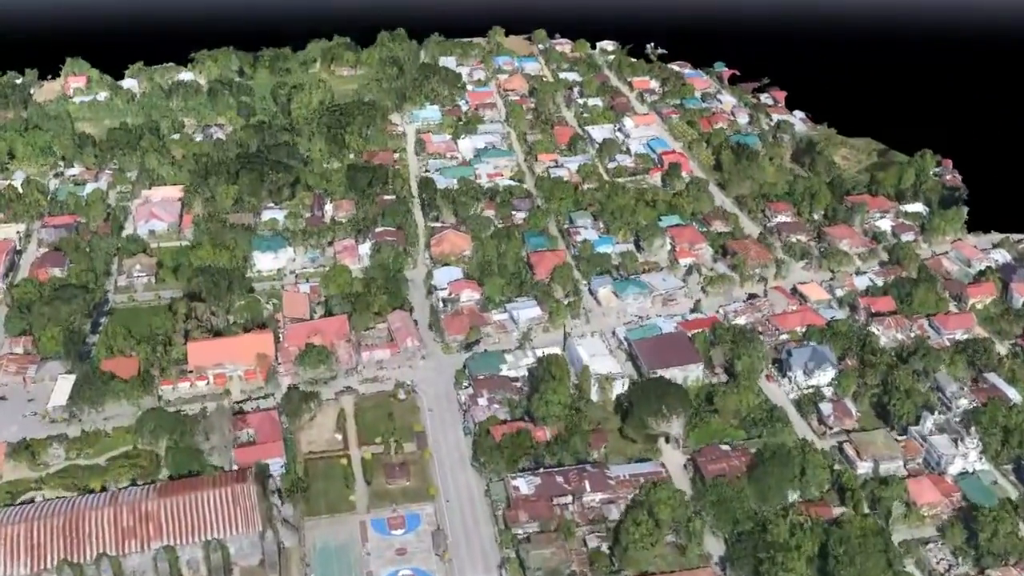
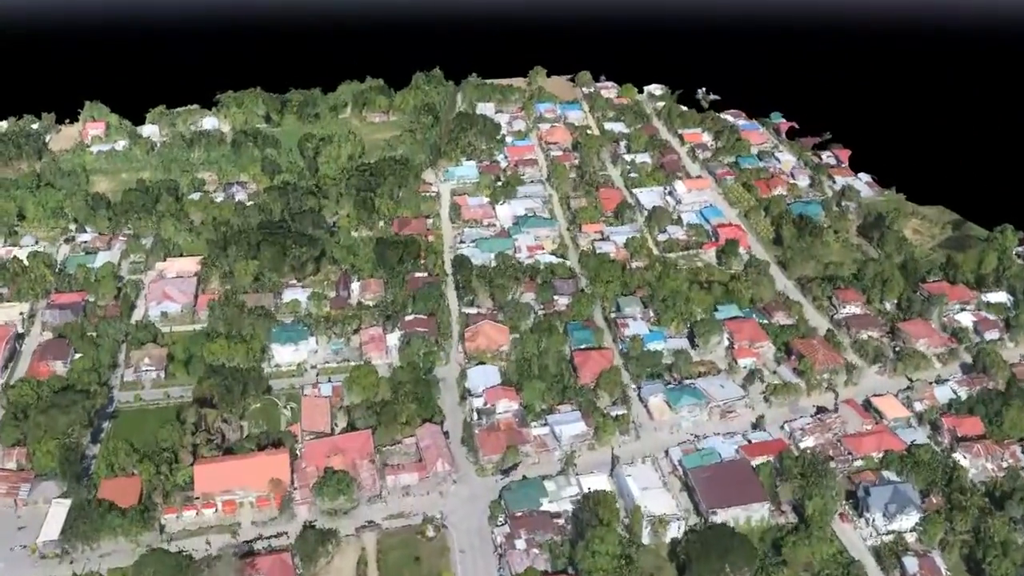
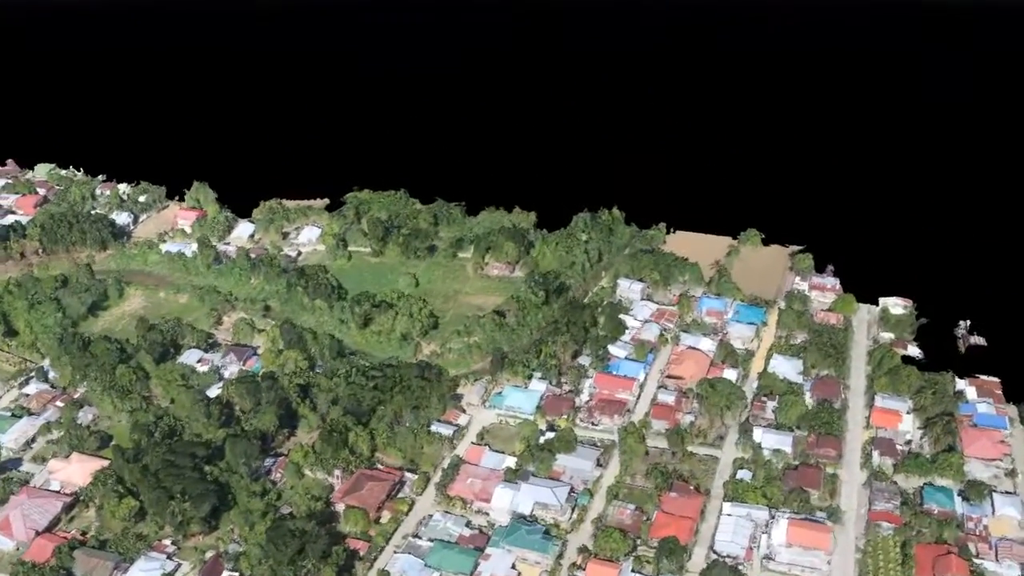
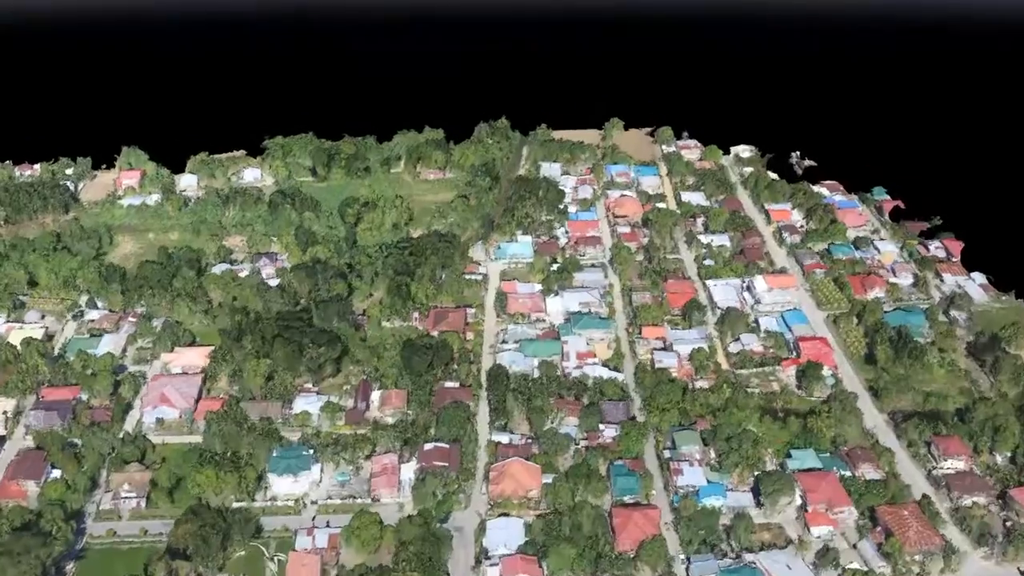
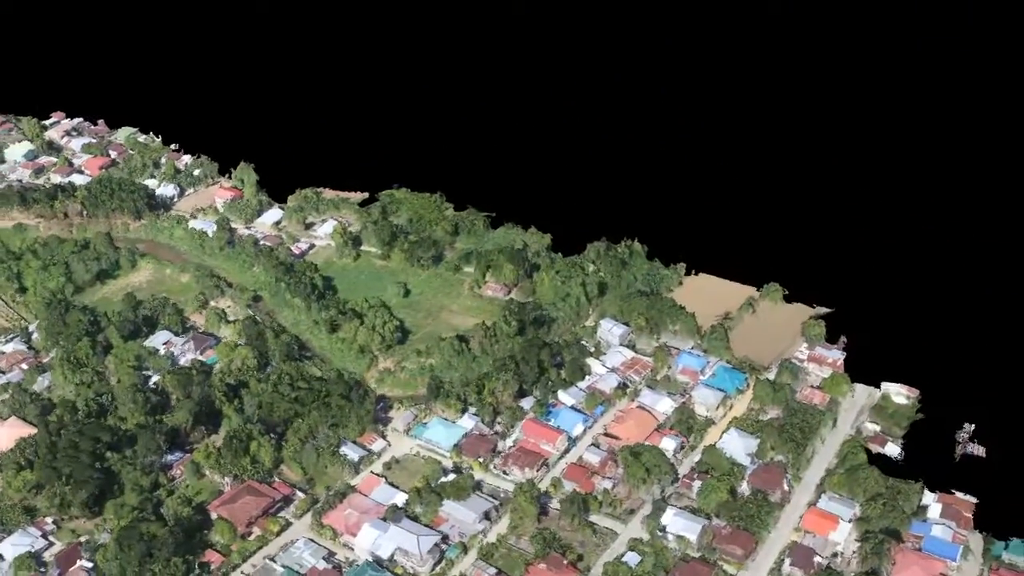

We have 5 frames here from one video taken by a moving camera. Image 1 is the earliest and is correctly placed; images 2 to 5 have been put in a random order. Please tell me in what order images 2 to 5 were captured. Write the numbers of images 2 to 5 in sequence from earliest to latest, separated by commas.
2, 4, 3, 5
